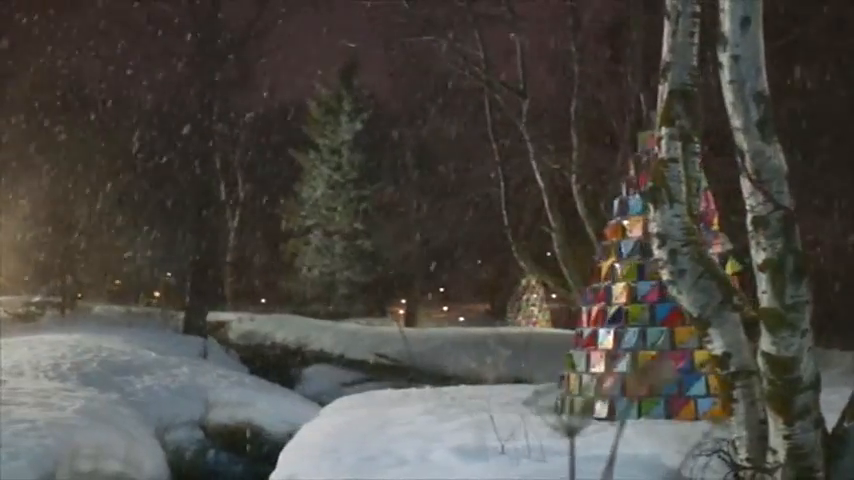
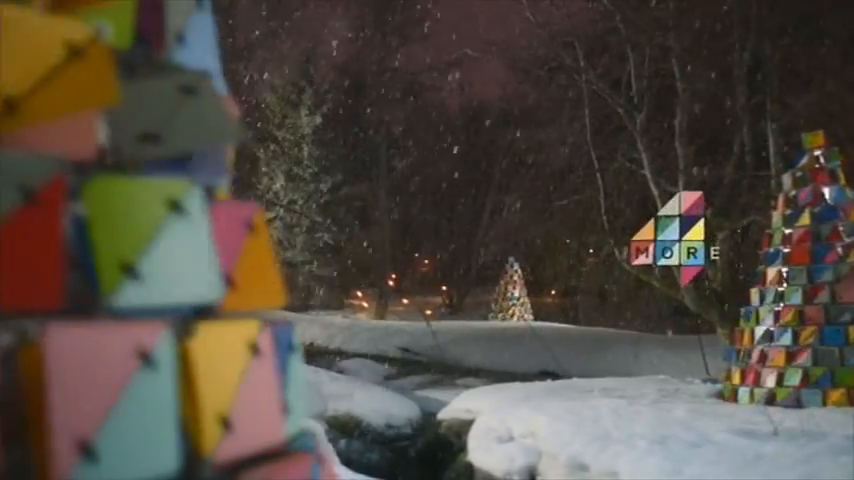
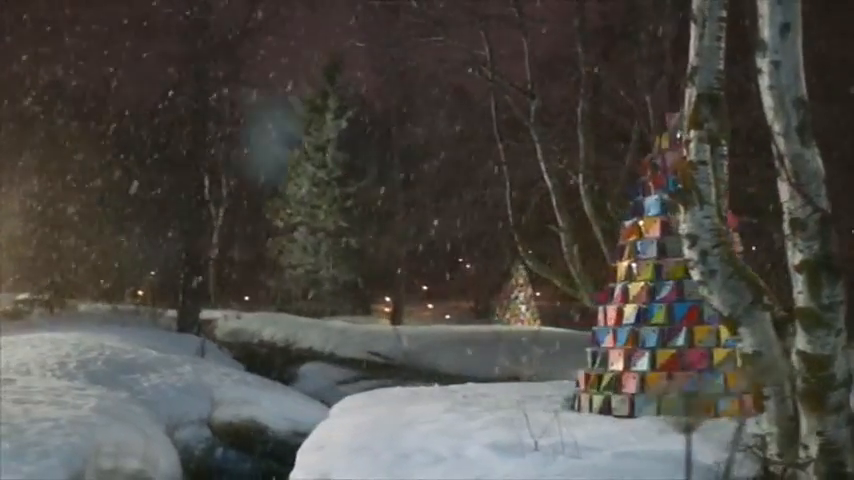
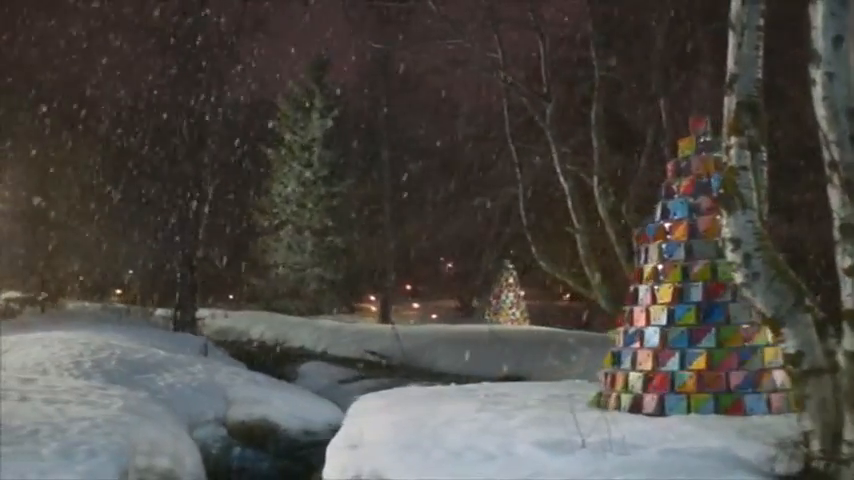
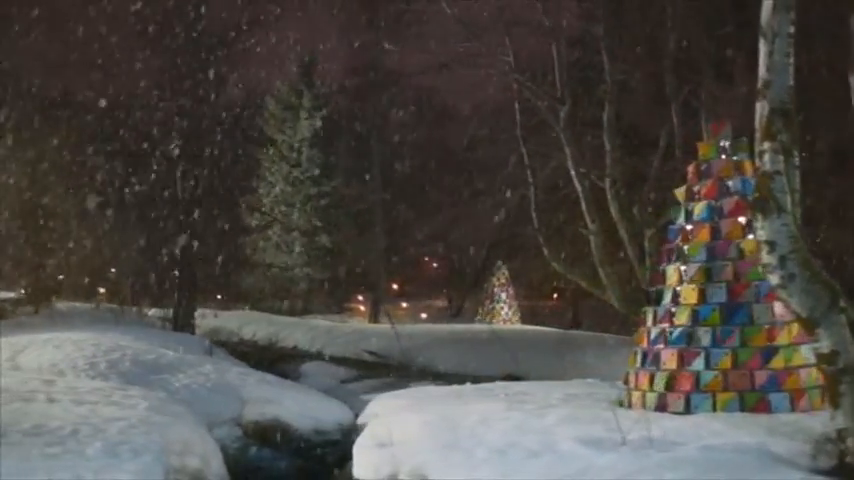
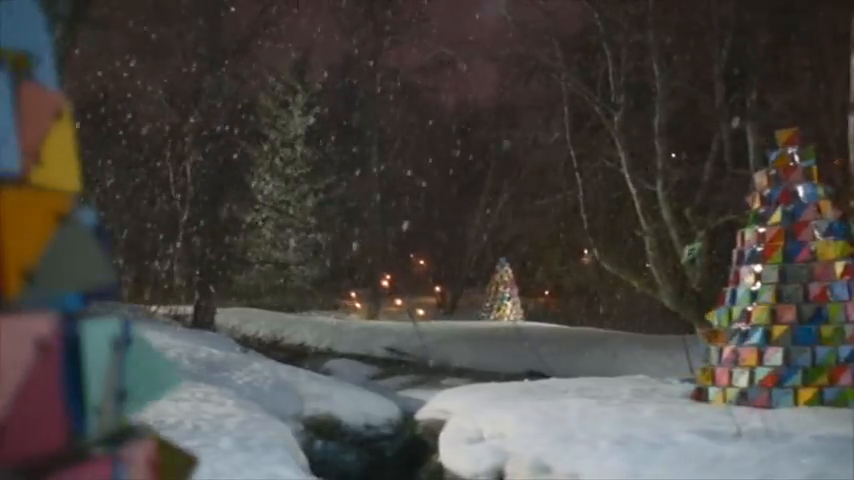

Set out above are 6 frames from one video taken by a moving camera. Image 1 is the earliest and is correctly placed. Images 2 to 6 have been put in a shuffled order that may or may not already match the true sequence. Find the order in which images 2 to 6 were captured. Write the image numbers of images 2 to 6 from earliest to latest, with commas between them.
3, 4, 5, 6, 2
